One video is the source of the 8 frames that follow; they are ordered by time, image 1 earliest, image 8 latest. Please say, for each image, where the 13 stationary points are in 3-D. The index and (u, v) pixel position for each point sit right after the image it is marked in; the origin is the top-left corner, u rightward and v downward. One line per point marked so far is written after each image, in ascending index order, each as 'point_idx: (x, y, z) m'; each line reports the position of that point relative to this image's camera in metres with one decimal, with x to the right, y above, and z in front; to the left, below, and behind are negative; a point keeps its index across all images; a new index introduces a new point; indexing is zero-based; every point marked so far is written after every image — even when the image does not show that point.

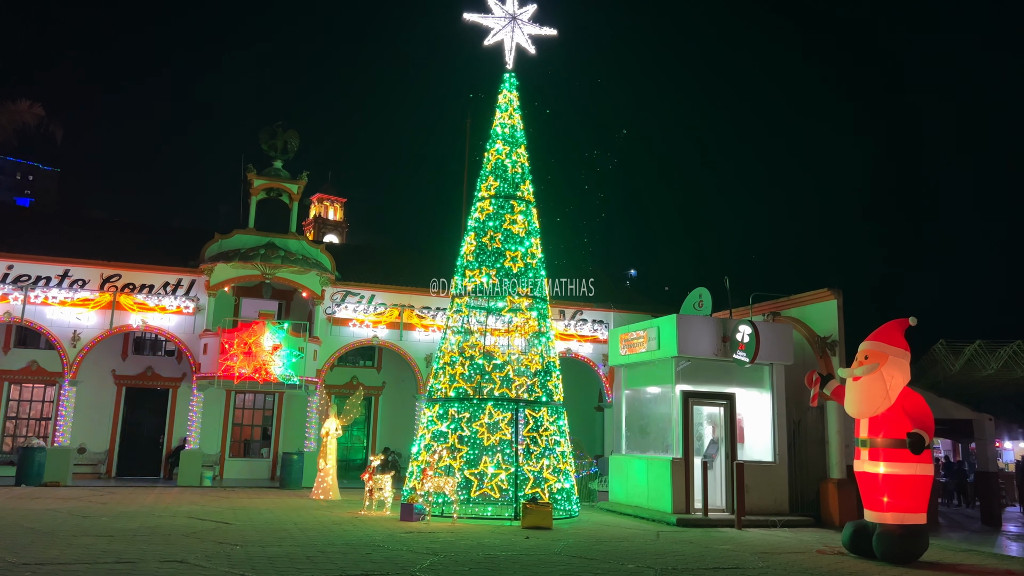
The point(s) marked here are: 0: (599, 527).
0: (+1.3, -3.5, +11.3) m
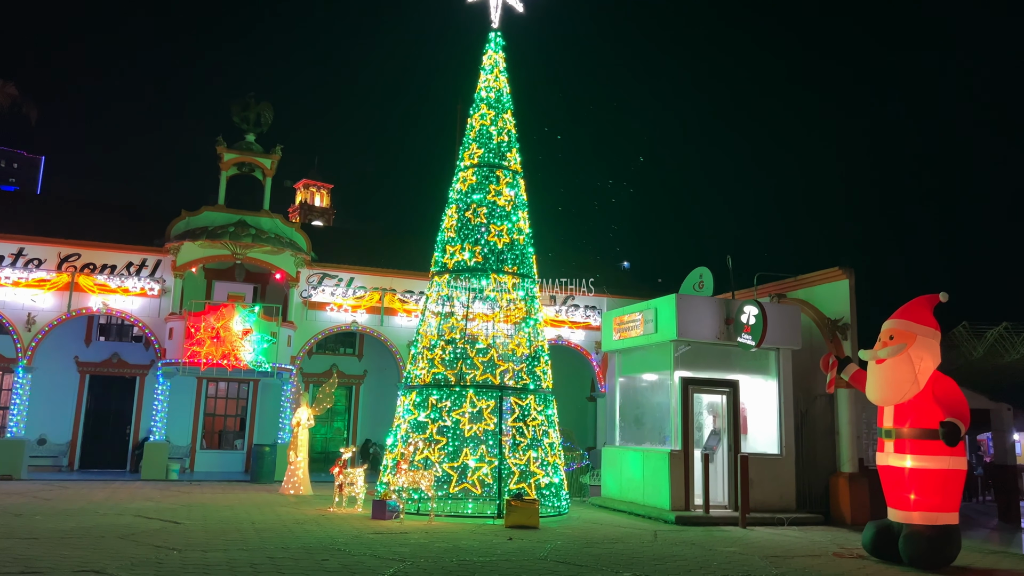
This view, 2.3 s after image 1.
0: (+1.0, -3.2, +10.3) m
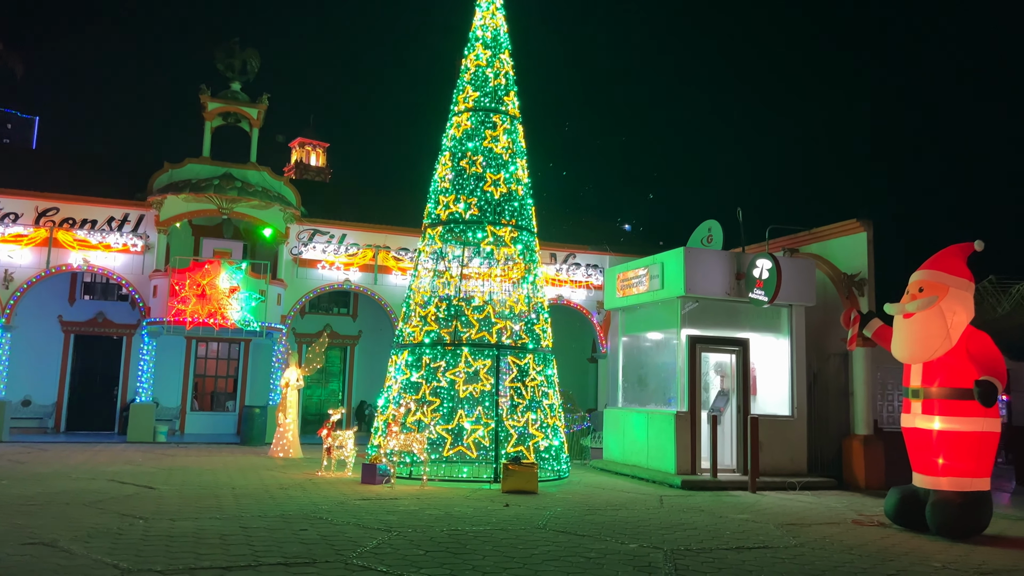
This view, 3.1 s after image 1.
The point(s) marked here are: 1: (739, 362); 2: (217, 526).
0: (+1.0, -2.6, +9.7) m
1: (+3.4, -1.1, +11.4) m
2: (-2.5, -2.0, +6.5) m
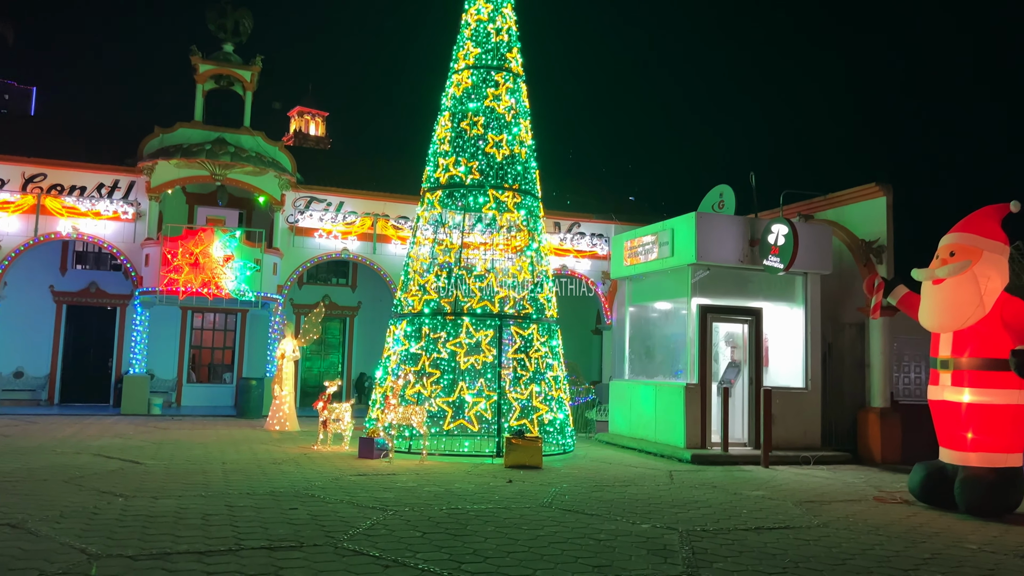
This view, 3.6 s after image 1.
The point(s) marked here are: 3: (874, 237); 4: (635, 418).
0: (+1.0, -2.1, +9.3) m
1: (+3.4, -0.6, +11.0) m
2: (-2.5, -1.7, +6.1) m
3: (+5.3, +0.7, +11.3) m
4: (+1.9, -2.0, +11.8) m
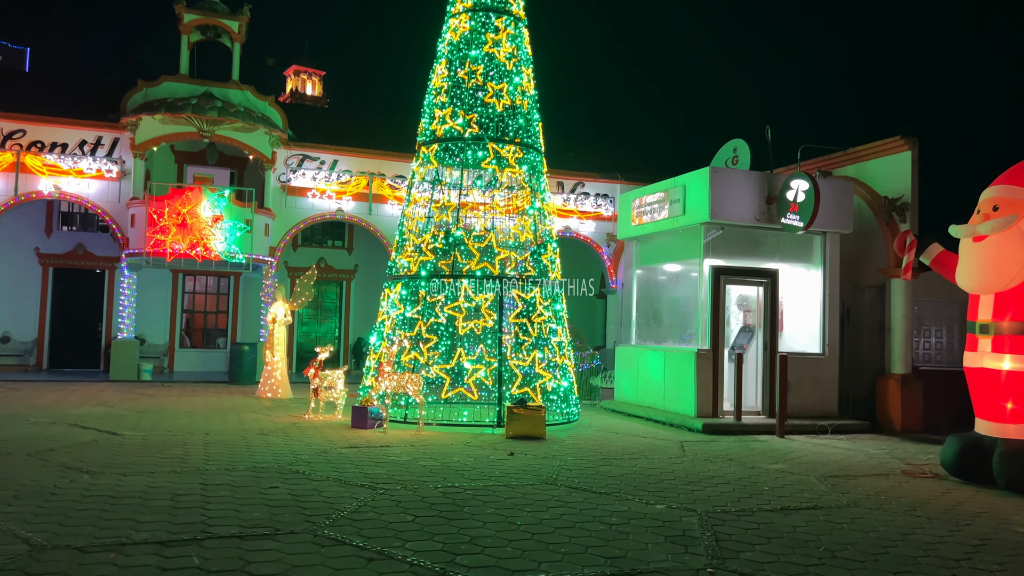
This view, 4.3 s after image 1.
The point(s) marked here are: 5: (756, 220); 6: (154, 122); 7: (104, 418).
0: (+1.1, -1.7, +8.8) m
1: (+3.4, -0.1, +10.4) m
2: (-2.4, -1.4, +5.5) m
3: (+5.3, +1.3, +10.6) m
4: (+1.9, -1.4, +11.2) m
5: (+3.2, +0.9, +10.1) m
6: (-6.9, +3.2, +15.0) m
7: (-4.7, -1.5, +9.0) m
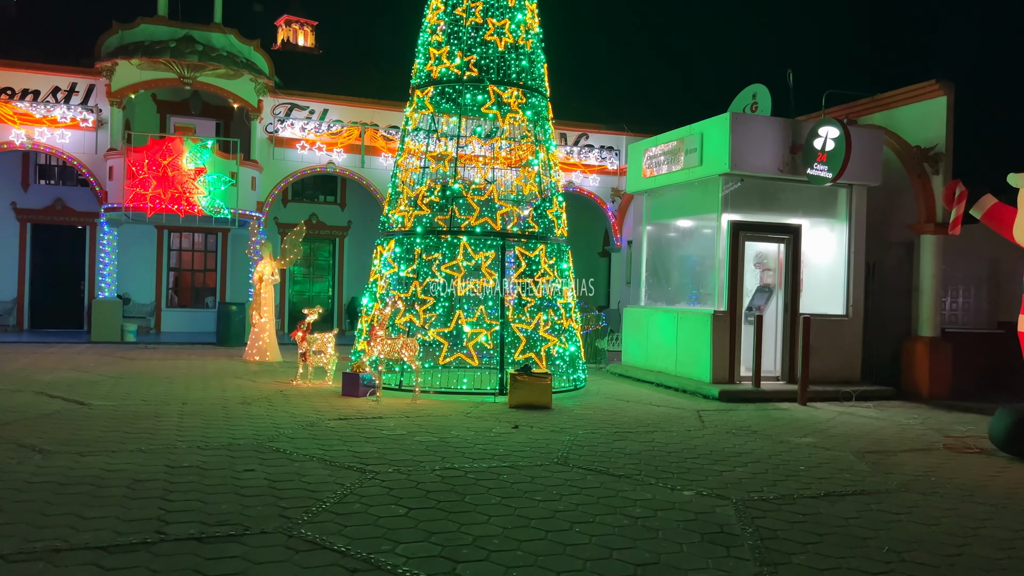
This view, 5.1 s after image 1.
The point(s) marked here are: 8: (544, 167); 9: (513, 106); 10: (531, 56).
0: (+1.1, -1.2, +8.2) m
1: (+3.5, +0.4, +9.7) m
2: (-2.4, -1.1, +4.9) m
3: (+5.3, +1.8, +9.8) m
4: (+1.9, -0.8, +10.6) m
5: (+3.2, +1.4, +9.3) m
6: (-6.9, +4.0, +14.0) m
7: (-4.7, -1.0, +8.4) m
8: (+0.4, +1.5, +9.4) m
9: (0.0, +2.2, +9.2) m
10: (+0.2, +2.8, +9.4) m
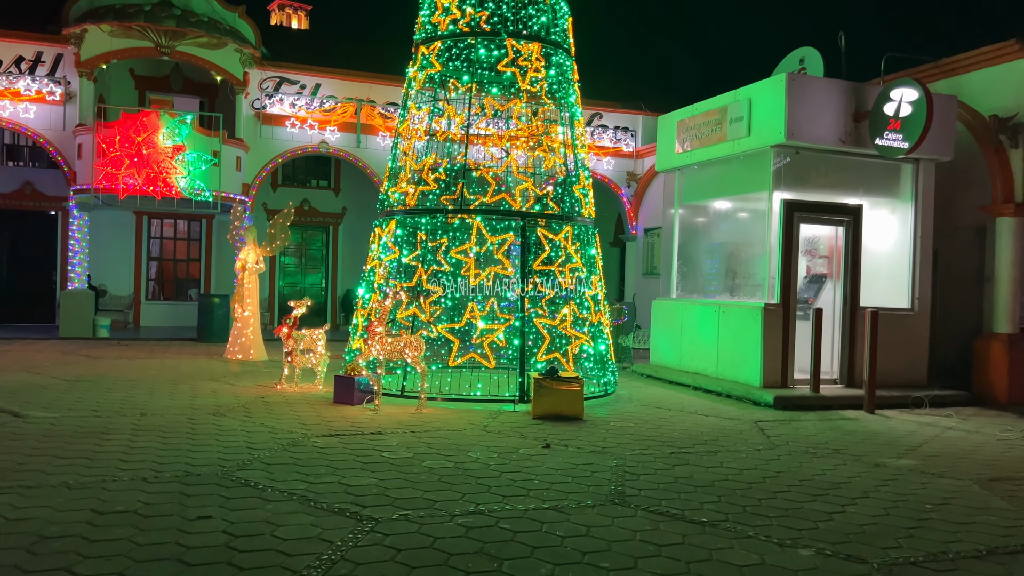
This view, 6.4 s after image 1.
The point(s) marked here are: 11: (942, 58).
0: (+1.3, -1.1, +6.9) m
1: (+3.7, +0.6, +8.4) m
2: (-2.2, -1.0, +3.6) m
3: (+5.5, +1.9, +8.6) m
4: (+2.1, -0.7, +9.3) m
5: (+3.4, +1.5, +8.1) m
6: (-6.7, +4.2, +12.7) m
7: (-4.5, -0.9, +7.1) m
8: (+0.6, +1.6, +8.2) m
9: (+0.2, +2.3, +8.0) m
10: (+0.4, +2.9, +8.1) m
11: (+5.2, +2.8, +9.3) m
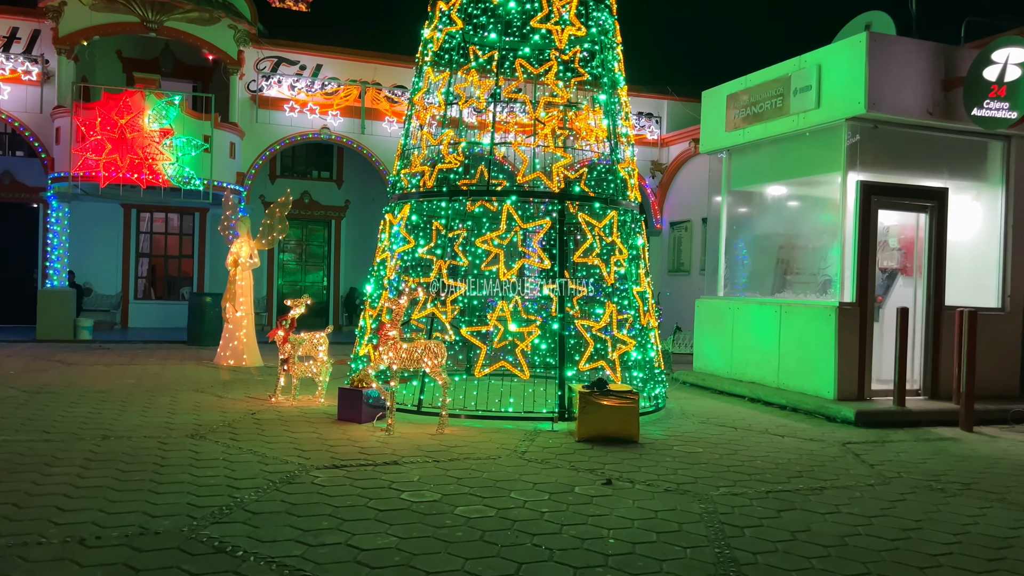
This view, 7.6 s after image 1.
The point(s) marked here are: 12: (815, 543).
0: (+1.6, -1.1, +5.8) m
1: (+3.9, +0.6, +7.3) m
2: (-1.9, -1.0, +2.5) m
3: (+5.8, +2.0, +7.4) m
4: (+2.4, -0.7, +8.2) m
5: (+3.7, +1.6, +6.9) m
6: (-6.4, +4.2, +11.6) m
7: (-4.2, -0.9, +6.0) m
8: (+0.8, +1.6, +7.0) m
9: (+0.5, +2.3, +6.8) m
10: (+0.7, +3.0, +6.9) m
11: (+5.5, +2.8, +8.1) m
12: (+1.3, -1.1, +3.4) m
